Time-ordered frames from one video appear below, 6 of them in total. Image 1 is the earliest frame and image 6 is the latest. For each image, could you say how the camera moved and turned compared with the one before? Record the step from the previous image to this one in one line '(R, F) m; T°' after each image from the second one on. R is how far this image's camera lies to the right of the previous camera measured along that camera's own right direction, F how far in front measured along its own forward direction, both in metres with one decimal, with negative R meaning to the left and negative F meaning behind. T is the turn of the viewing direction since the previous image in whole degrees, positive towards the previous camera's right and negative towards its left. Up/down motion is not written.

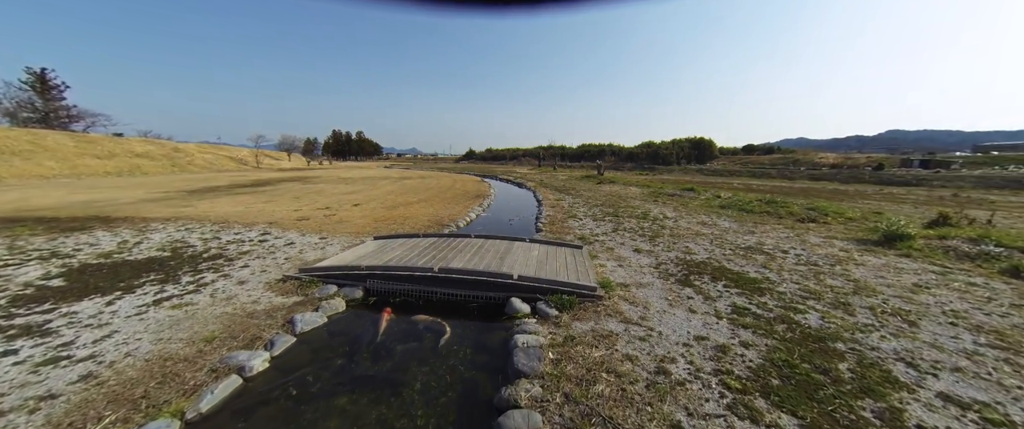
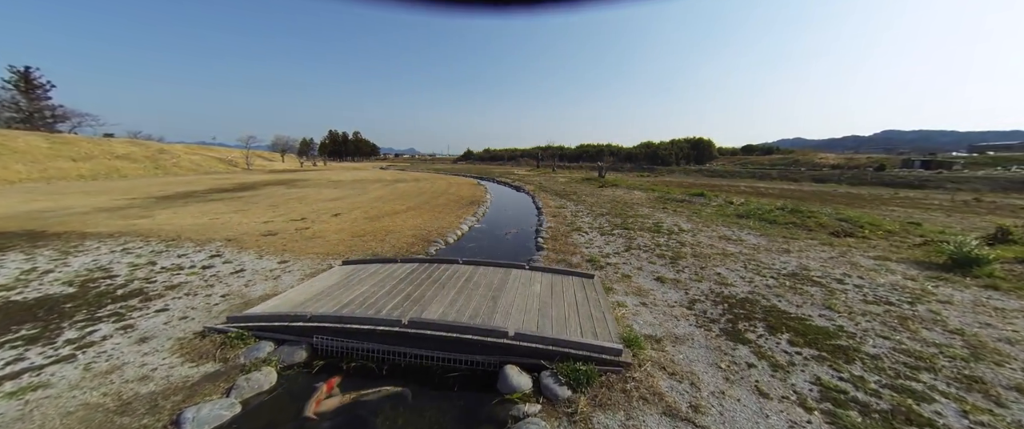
(0.0, +1.1) m; 0°
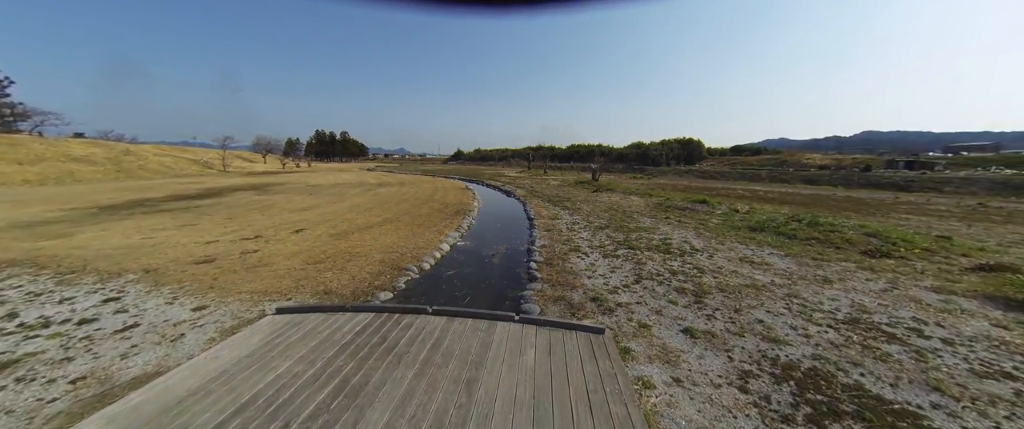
(+0.1, +1.2) m; +2°
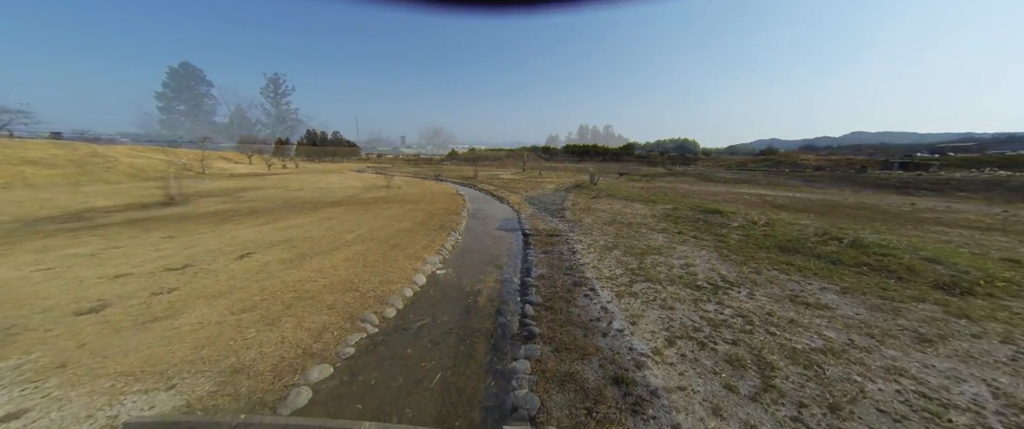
(+0.1, +1.5) m; +1°
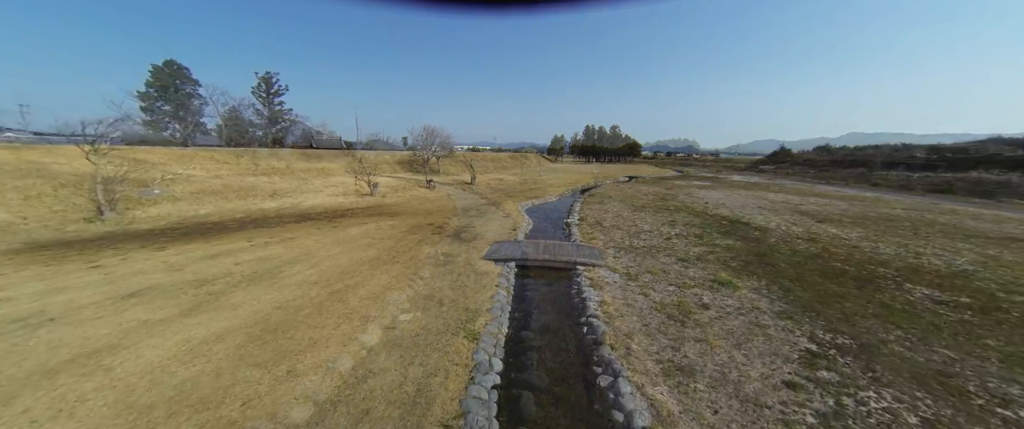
(+0.2, +2.1) m; 0°
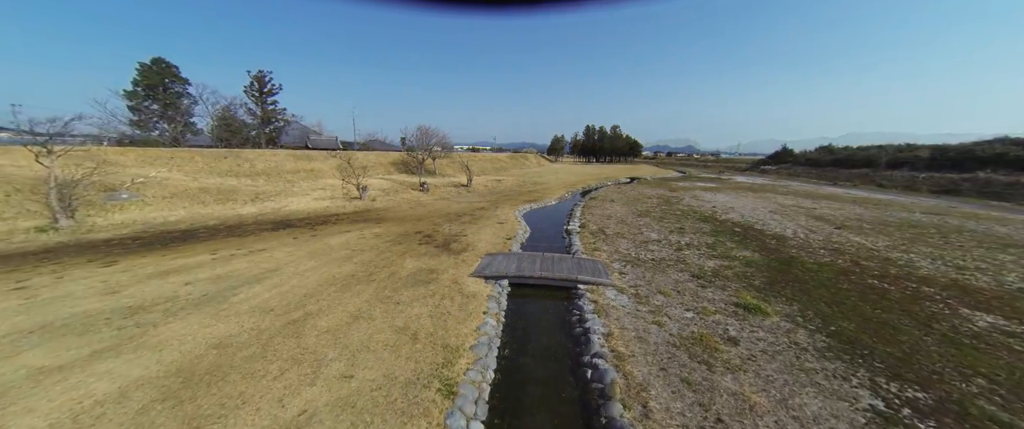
(+0.2, +0.9) m; 0°
